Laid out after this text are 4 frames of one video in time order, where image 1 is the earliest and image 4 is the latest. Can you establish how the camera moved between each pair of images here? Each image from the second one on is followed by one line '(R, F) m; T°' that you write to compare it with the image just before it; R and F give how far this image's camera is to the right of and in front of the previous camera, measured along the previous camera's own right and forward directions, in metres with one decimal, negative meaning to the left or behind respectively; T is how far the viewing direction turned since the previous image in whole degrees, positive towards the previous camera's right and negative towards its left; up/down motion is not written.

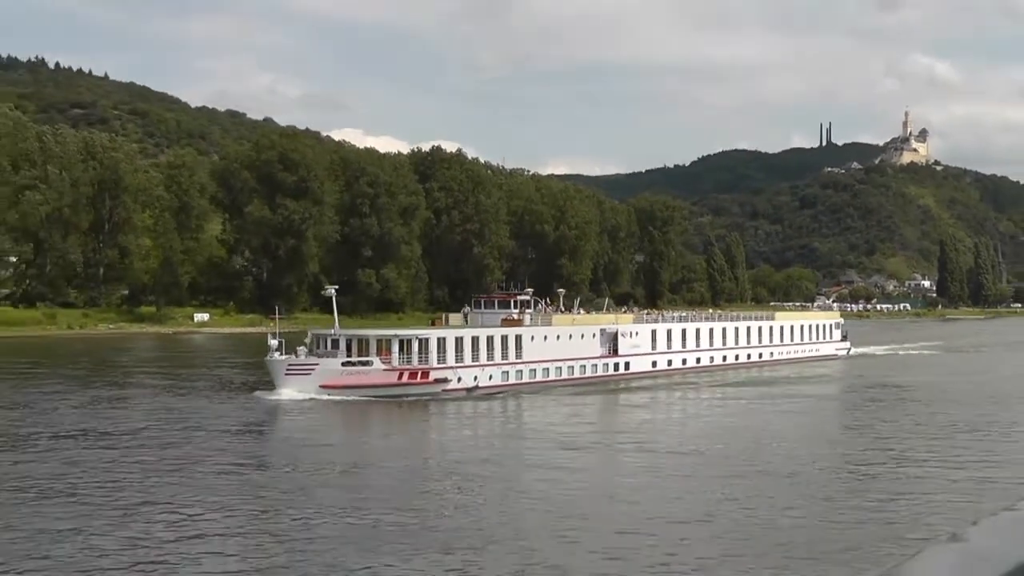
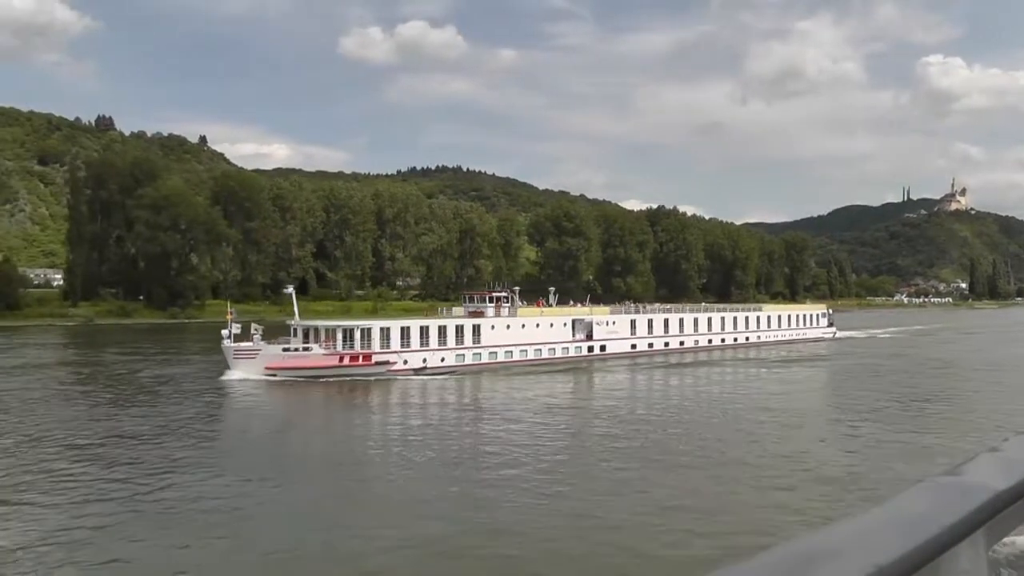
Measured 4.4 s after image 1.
(+3.0, -0.1) m; -1°
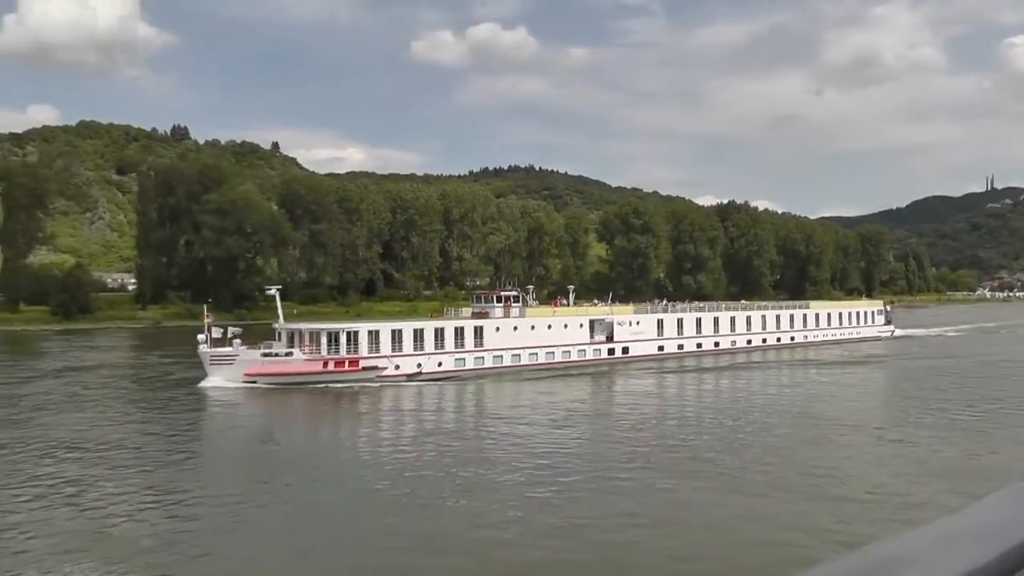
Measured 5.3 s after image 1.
(+2.7, +3.8) m; -4°
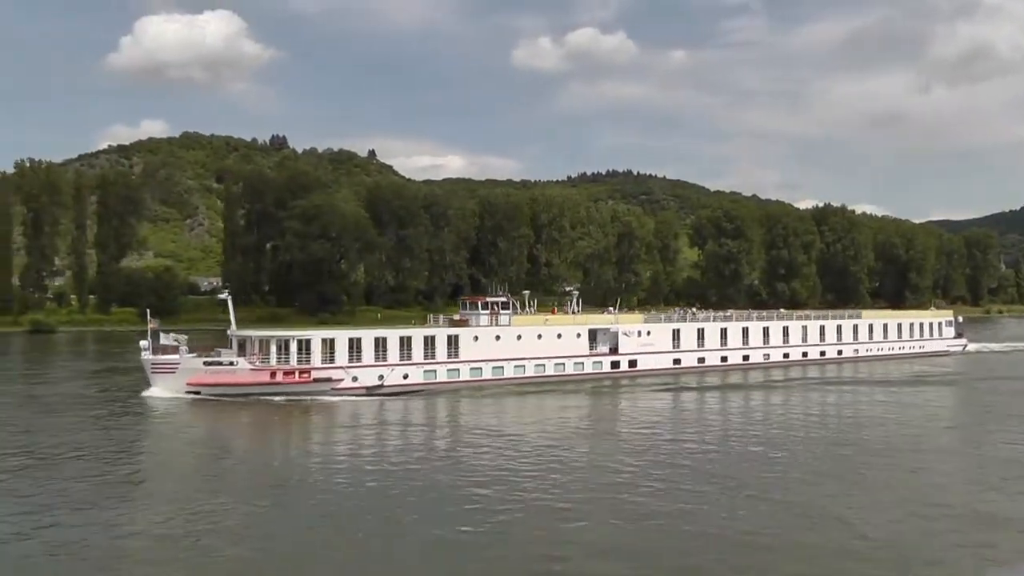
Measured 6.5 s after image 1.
(+4.2, +4.2) m; -6°
